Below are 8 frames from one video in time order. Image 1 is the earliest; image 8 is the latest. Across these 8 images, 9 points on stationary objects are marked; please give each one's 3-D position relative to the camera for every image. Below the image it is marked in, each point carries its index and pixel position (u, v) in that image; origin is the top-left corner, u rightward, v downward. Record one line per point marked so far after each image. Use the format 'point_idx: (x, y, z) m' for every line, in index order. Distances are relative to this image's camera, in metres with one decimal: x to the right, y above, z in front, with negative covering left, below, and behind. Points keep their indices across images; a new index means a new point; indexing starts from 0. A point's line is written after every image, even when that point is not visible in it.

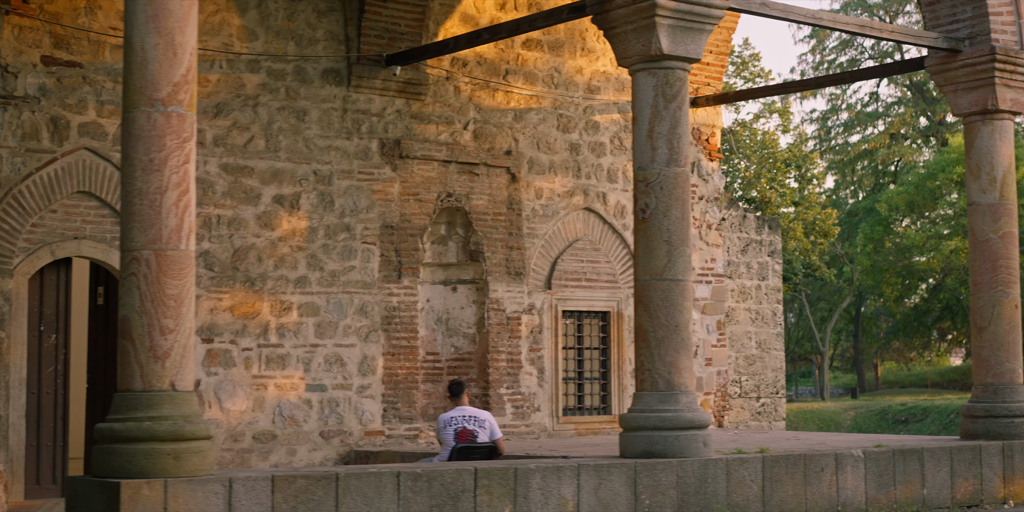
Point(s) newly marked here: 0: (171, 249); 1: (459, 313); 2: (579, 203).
0: (-2.0, 0.0, +7.6) m
1: (-0.5, -0.5, +12.2) m
2: (+0.7, +0.5, +12.7) m
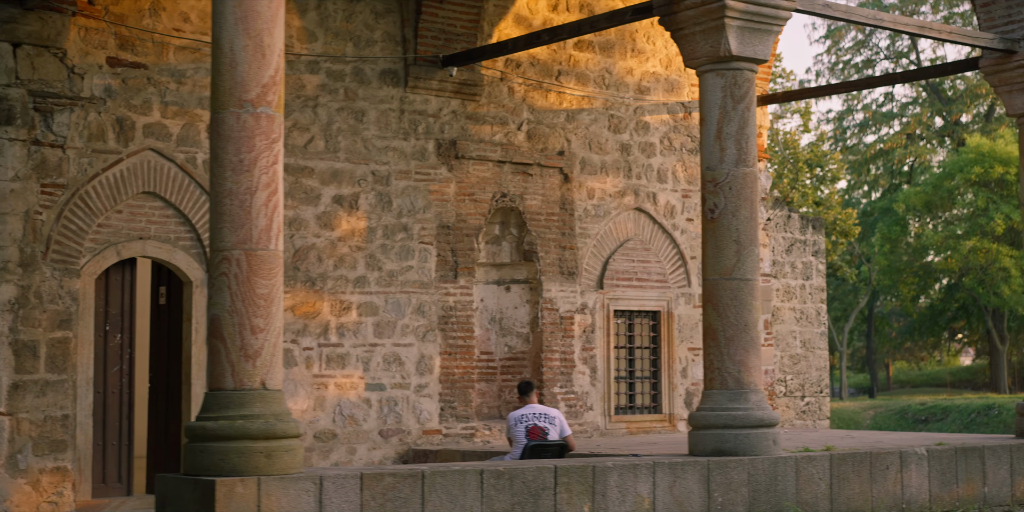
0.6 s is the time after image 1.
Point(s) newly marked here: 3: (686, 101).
0: (-1.5, 0.0, +7.6) m
1: (0.0, -0.5, +12.3) m
2: (+1.2, +0.5, +12.8) m
3: (+1.8, +1.6, +13.3) m
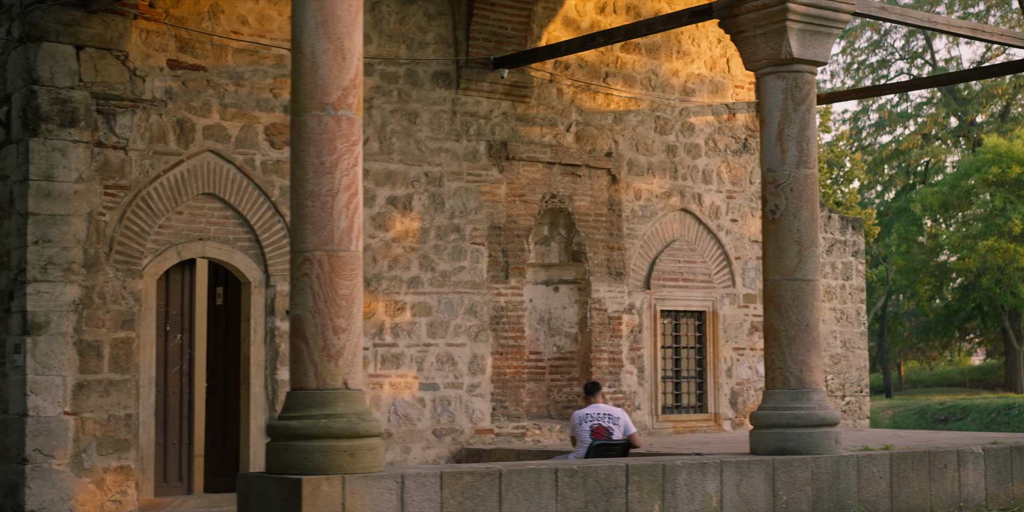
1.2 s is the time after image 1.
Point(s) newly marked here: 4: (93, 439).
0: (-1.0, 0.0, +7.7) m
1: (+0.5, -0.5, +12.4) m
2: (+1.6, +0.5, +12.9) m
3: (+2.2, +1.6, +13.4) m
4: (-3.2, -1.4, +10.0) m
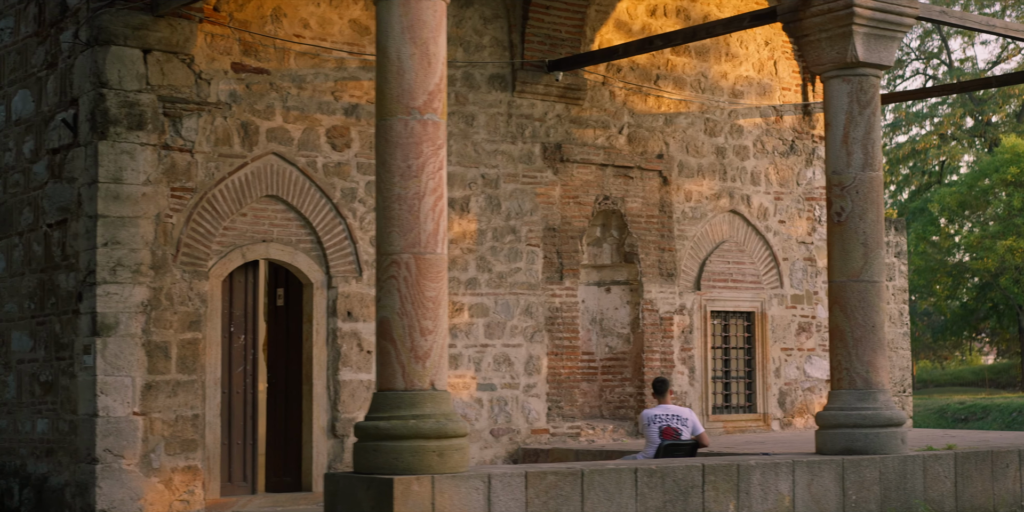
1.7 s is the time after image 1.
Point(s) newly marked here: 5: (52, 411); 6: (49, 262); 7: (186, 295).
0: (-0.5, 0.0, +7.8) m
1: (+1.0, -0.6, +12.5) m
2: (+2.1, +0.5, +13.0) m
3: (+2.7, +1.6, +13.4) m
4: (-2.7, -1.4, +10.1) m
5: (-3.7, -1.3, +10.5) m
6: (-3.8, 0.0, +10.6) m
7: (-2.6, -0.3, +10.4) m
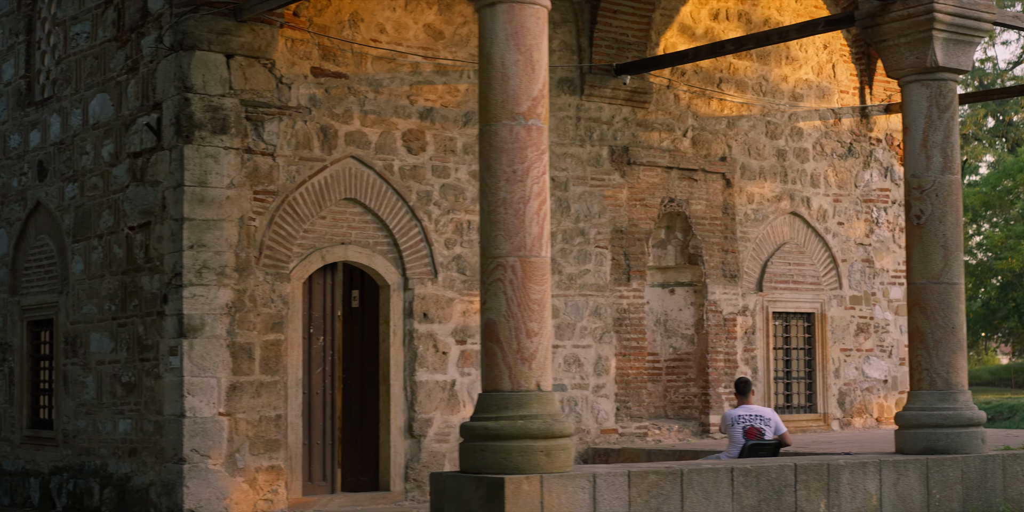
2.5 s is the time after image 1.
0: (+0.1, 0.0, +7.9) m
1: (+1.6, -0.6, +12.6) m
2: (+2.8, +0.5, +13.1) m
3: (+3.4, +1.6, +13.6) m
4: (-2.1, -1.4, +10.3) m
5: (-3.1, -1.3, +10.6) m
6: (-3.2, -0.1, +10.8) m
7: (-2.0, -0.3, +10.5) m
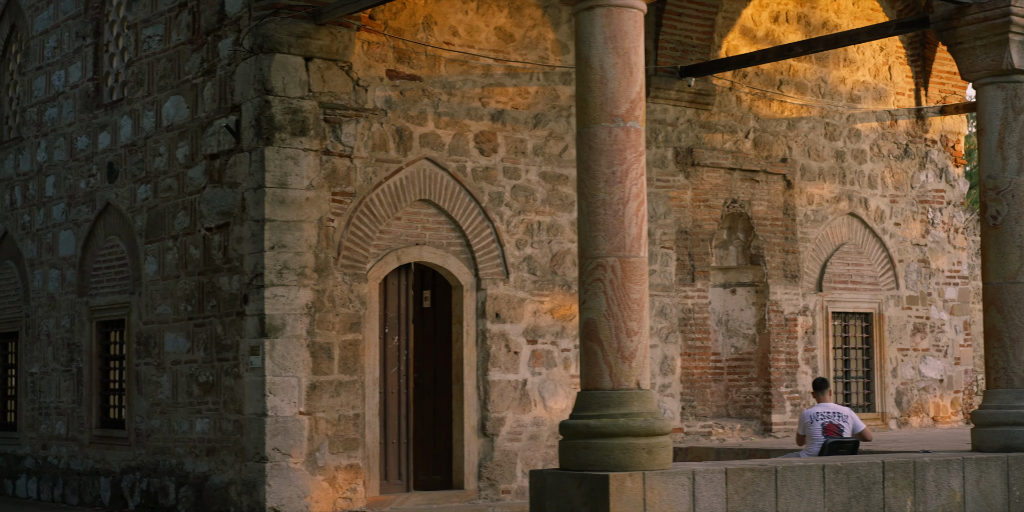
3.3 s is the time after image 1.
0: (+0.7, 0.0, +8.0) m
1: (+2.2, -0.6, +12.7) m
2: (+3.4, +0.5, +13.2) m
3: (+4.0, +1.6, +13.7) m
4: (-1.5, -1.4, +10.4) m
5: (-2.5, -1.3, +10.8) m
6: (-2.5, -0.1, +10.9) m
7: (-1.3, -0.3, +10.6) m
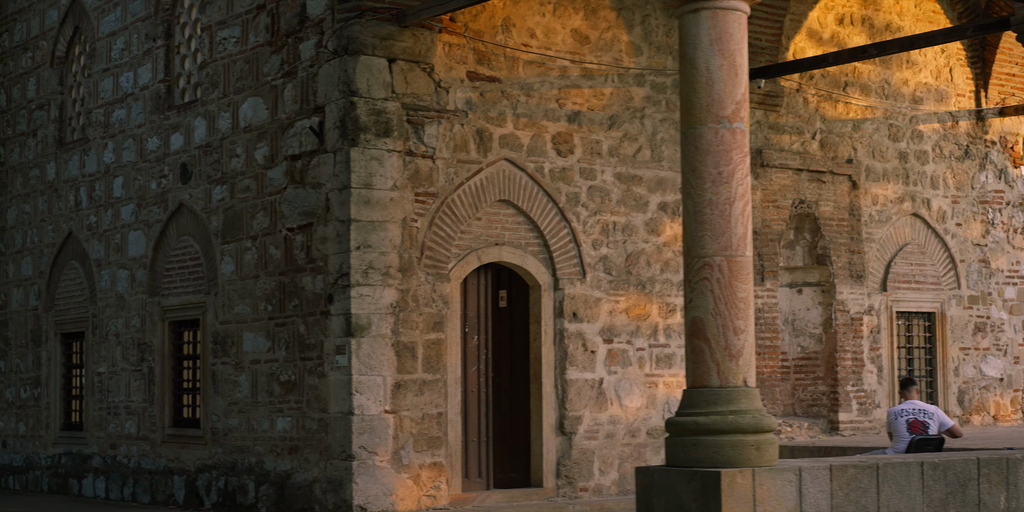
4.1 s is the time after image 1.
0: (+1.4, 0.0, +8.1) m
1: (+2.9, -0.6, +12.8) m
2: (+4.0, +0.5, +13.3) m
3: (+4.7, +1.5, +13.8) m
4: (-0.8, -1.4, +10.5) m
5: (-1.8, -1.3, +10.8) m
6: (-1.9, -0.1, +11.0) m
7: (-0.7, -0.3, +10.7) m
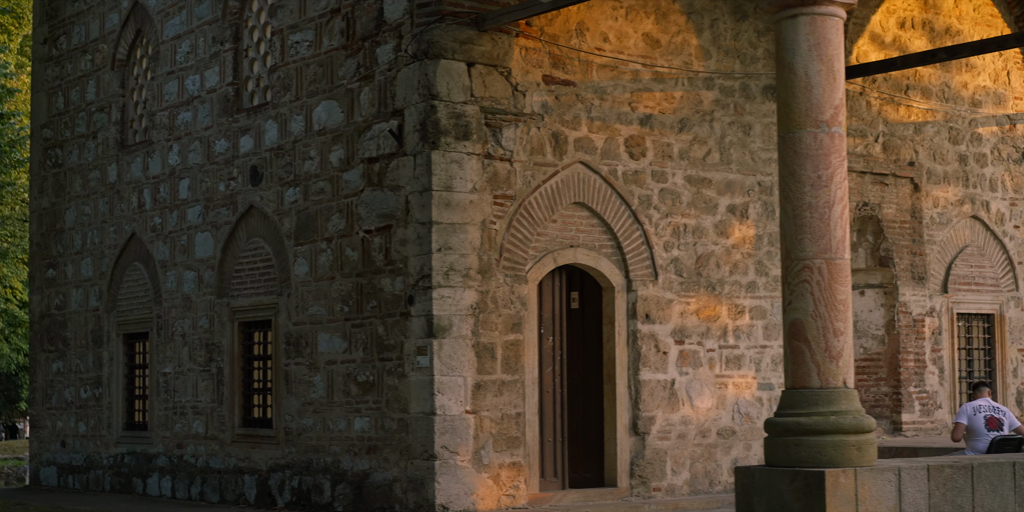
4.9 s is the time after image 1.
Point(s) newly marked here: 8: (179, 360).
0: (+2.1, 0.0, +8.2) m
1: (+3.5, -0.6, +12.9) m
2: (+4.7, +0.5, +13.4) m
3: (+5.3, +1.5, +13.9) m
4: (-0.2, -1.5, +10.6) m
5: (-1.2, -1.3, +11.0) m
6: (-1.2, -0.1, +11.1) m
7: (0.0, -0.3, +10.8) m
8: (-3.5, -1.1, +13.4) m
